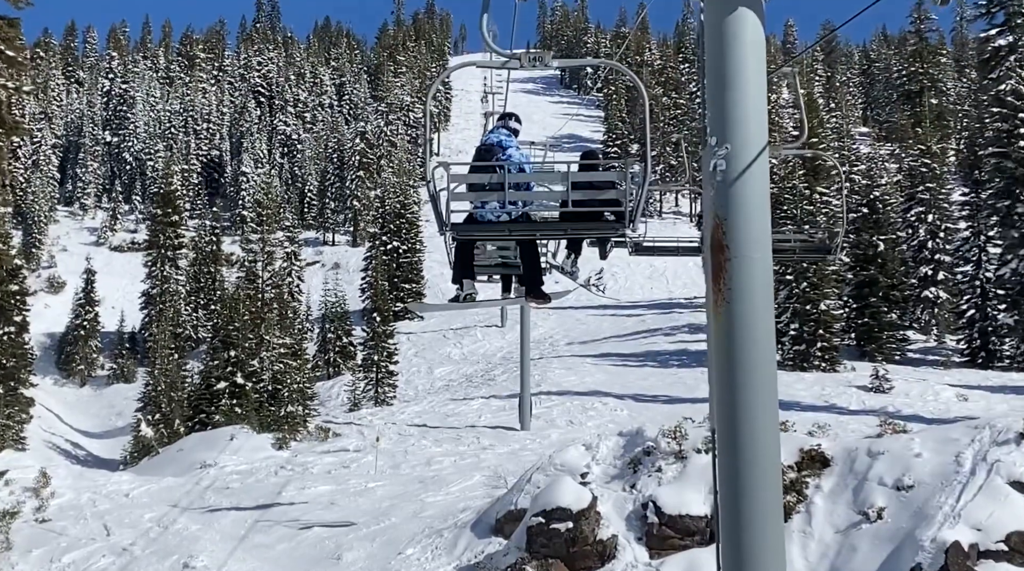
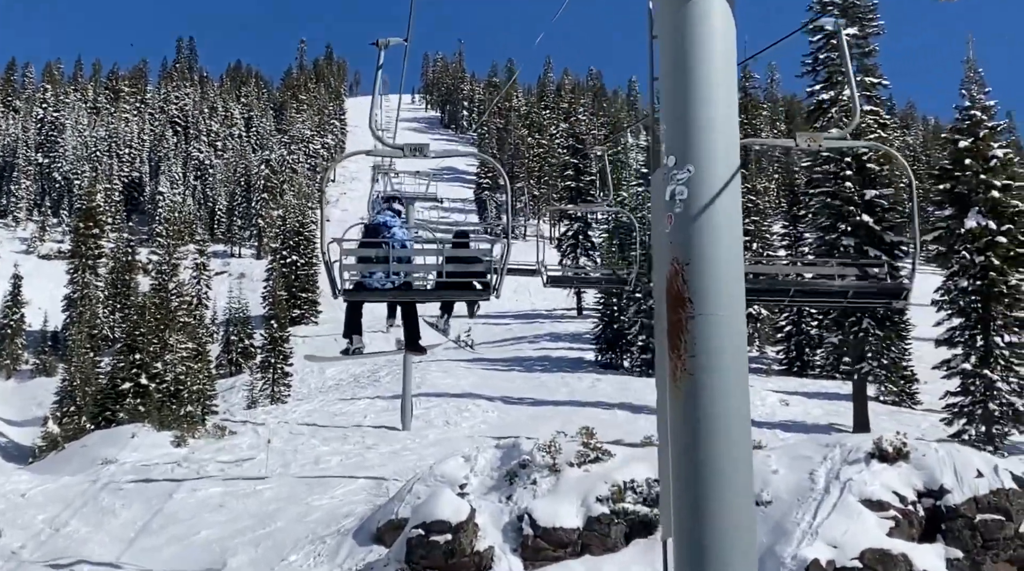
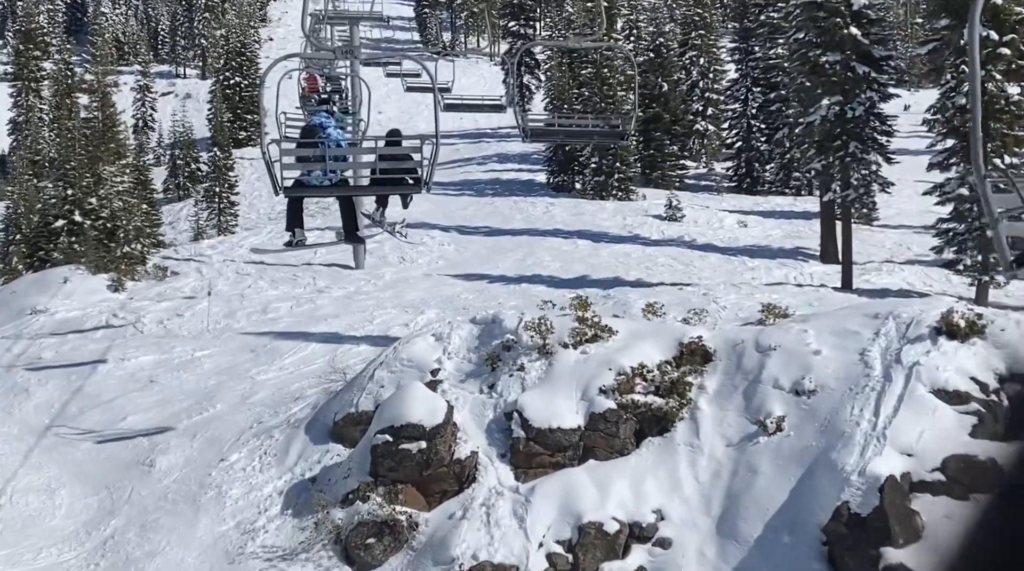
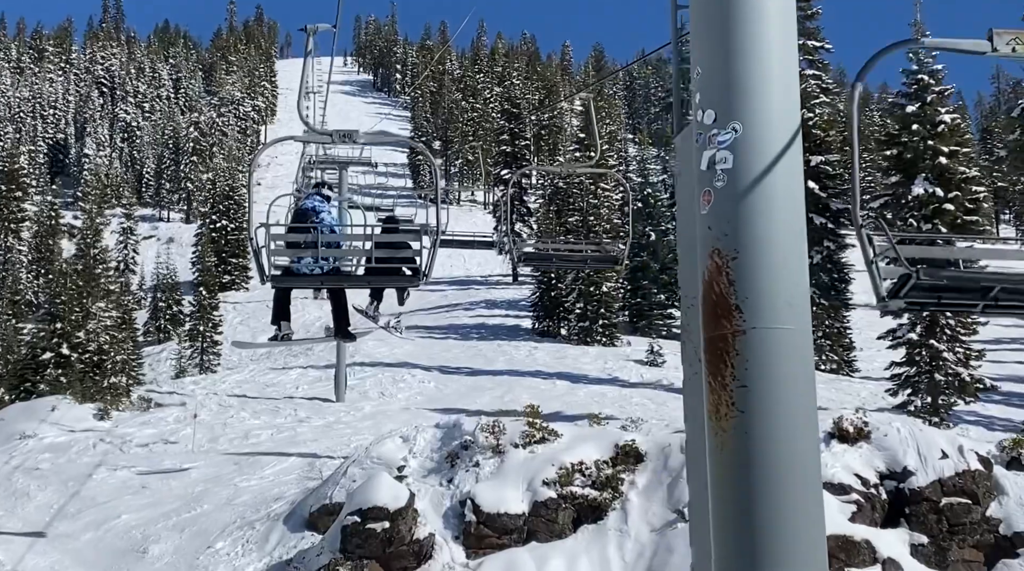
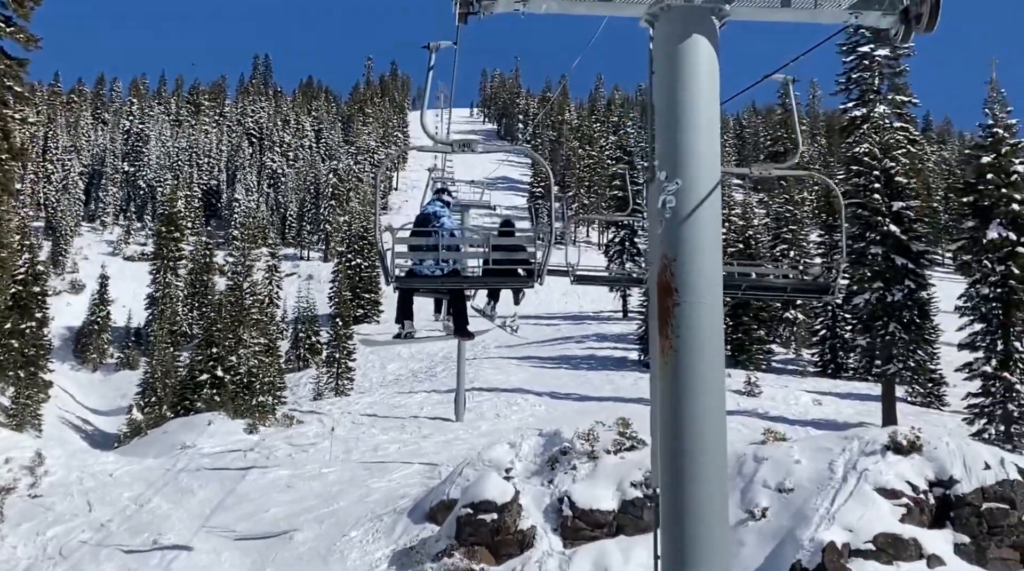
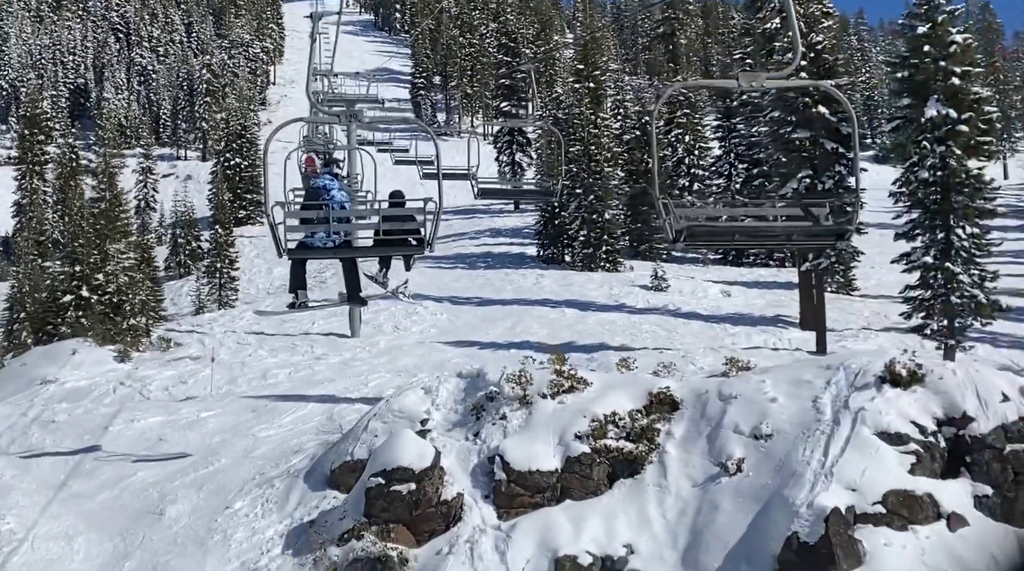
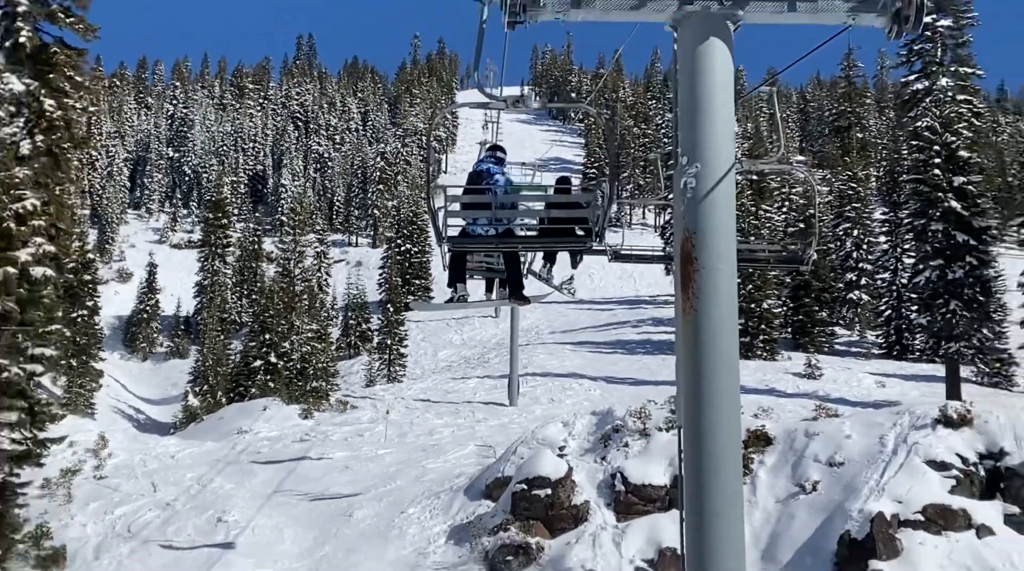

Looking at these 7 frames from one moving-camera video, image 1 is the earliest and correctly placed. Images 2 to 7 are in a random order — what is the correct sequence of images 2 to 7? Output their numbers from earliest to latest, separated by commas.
7, 5, 2, 4, 6, 3
